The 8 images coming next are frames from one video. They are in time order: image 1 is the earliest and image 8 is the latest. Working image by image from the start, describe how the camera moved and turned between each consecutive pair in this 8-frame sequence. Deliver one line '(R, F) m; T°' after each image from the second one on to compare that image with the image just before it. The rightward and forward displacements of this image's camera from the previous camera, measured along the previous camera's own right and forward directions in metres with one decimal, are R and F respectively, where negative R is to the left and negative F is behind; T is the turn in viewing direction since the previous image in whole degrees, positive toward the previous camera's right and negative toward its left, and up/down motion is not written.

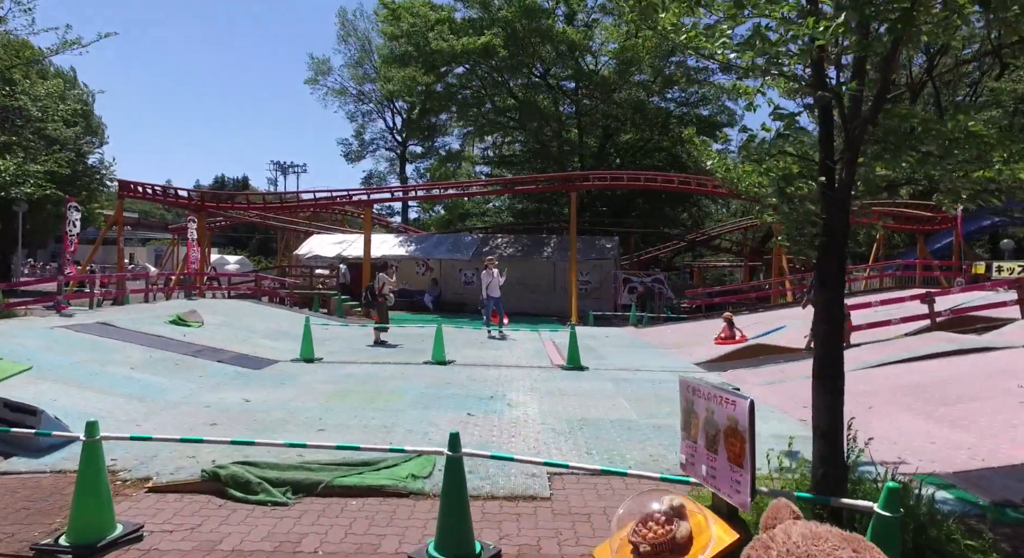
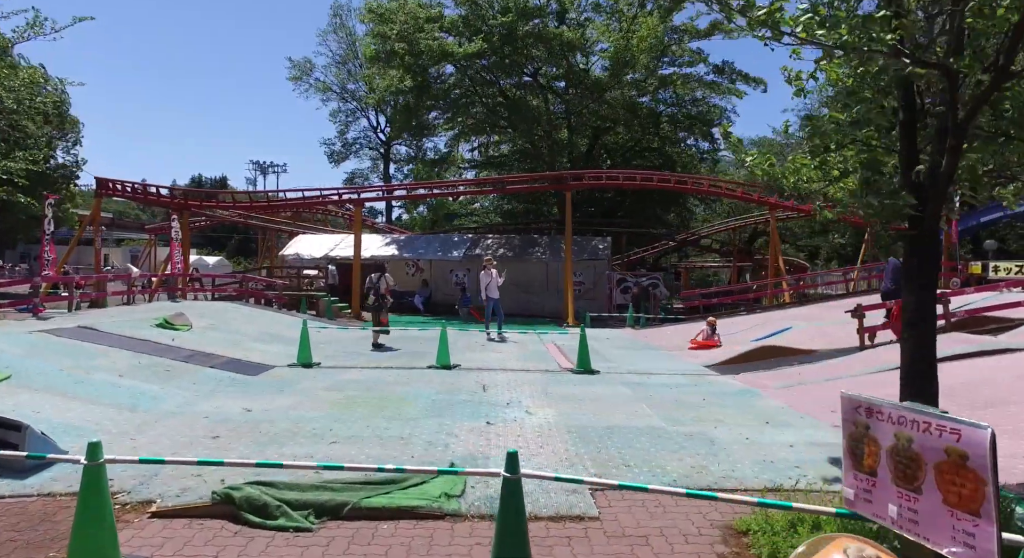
(-0.4, +0.4) m; +2°
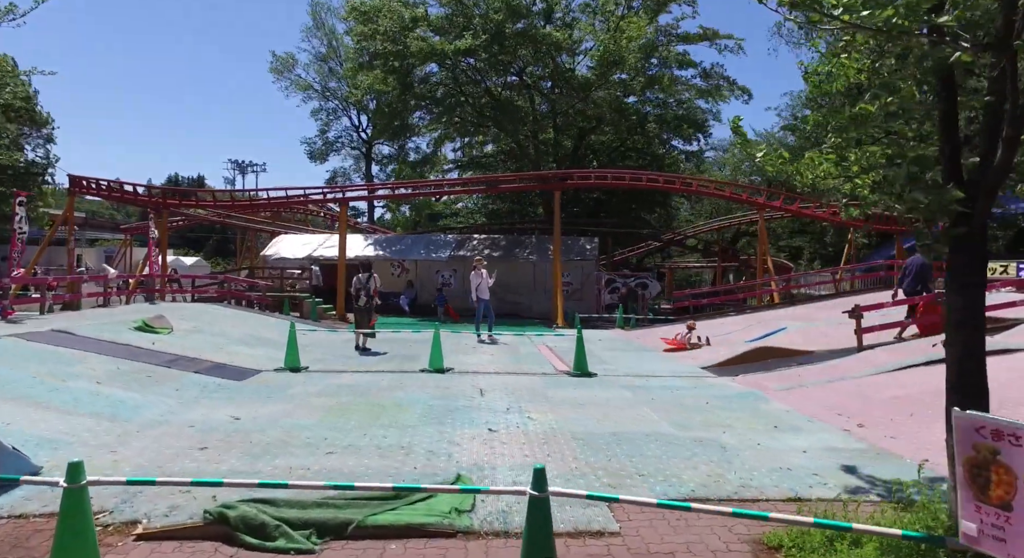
(-0.2, +0.3) m; +2°
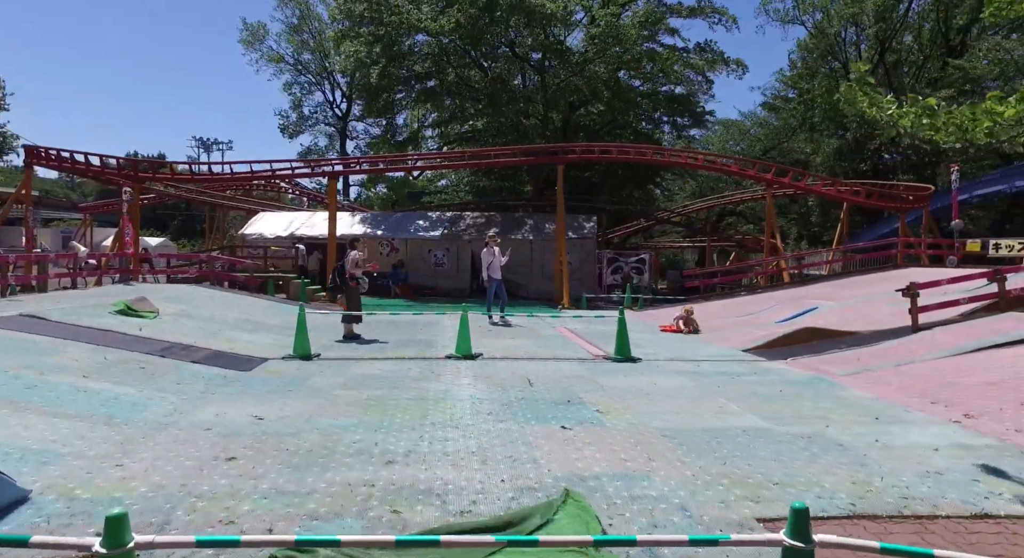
(-0.9, +0.9) m; +3°
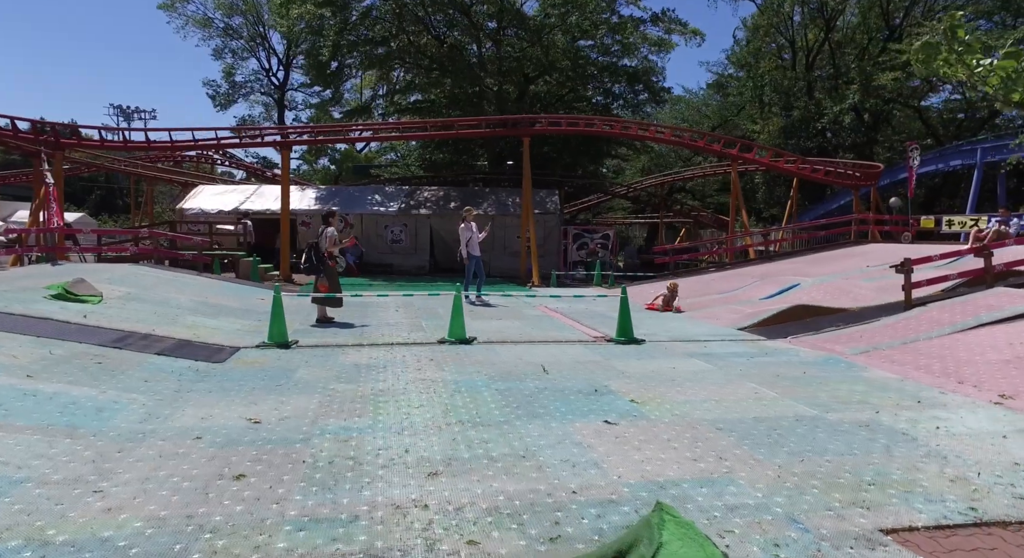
(-0.8, +0.7) m; +6°
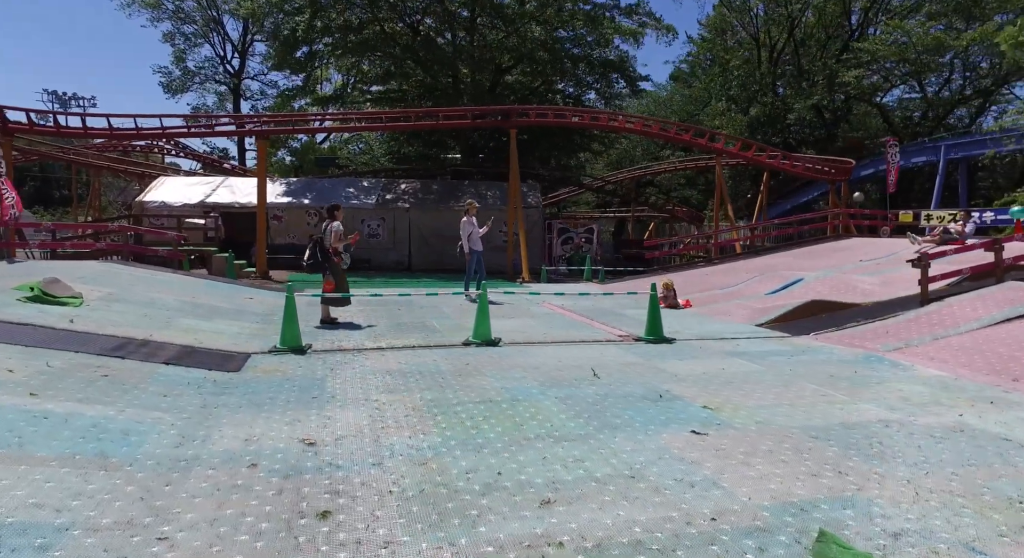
(-0.9, +0.5) m; +4°
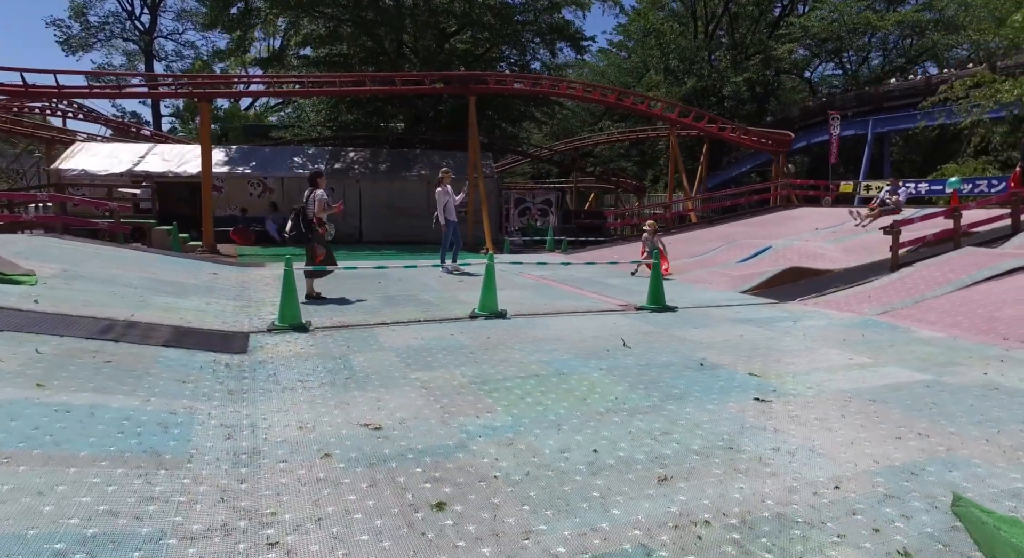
(-1.0, +0.3) m; +7°
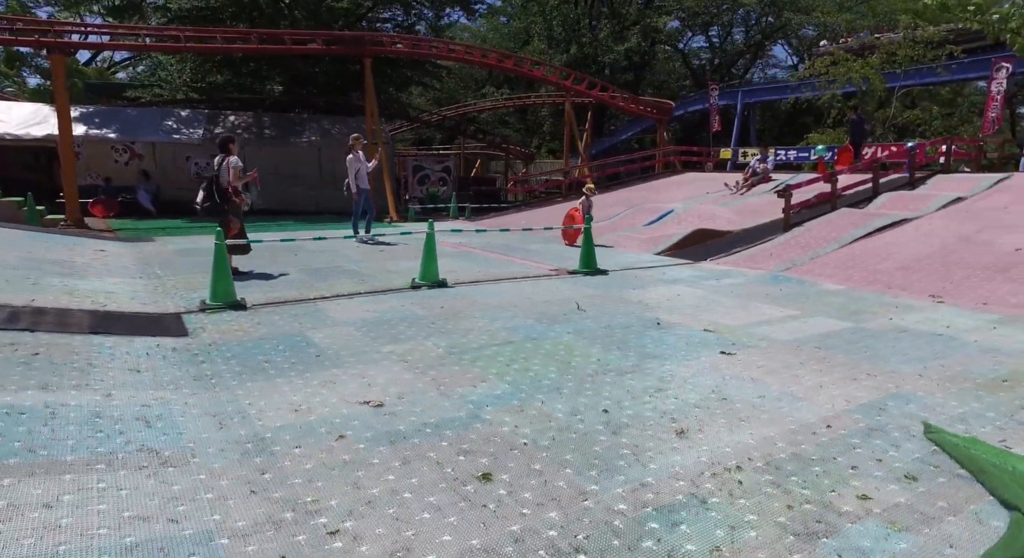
(-0.7, +0.1) m; +11°
